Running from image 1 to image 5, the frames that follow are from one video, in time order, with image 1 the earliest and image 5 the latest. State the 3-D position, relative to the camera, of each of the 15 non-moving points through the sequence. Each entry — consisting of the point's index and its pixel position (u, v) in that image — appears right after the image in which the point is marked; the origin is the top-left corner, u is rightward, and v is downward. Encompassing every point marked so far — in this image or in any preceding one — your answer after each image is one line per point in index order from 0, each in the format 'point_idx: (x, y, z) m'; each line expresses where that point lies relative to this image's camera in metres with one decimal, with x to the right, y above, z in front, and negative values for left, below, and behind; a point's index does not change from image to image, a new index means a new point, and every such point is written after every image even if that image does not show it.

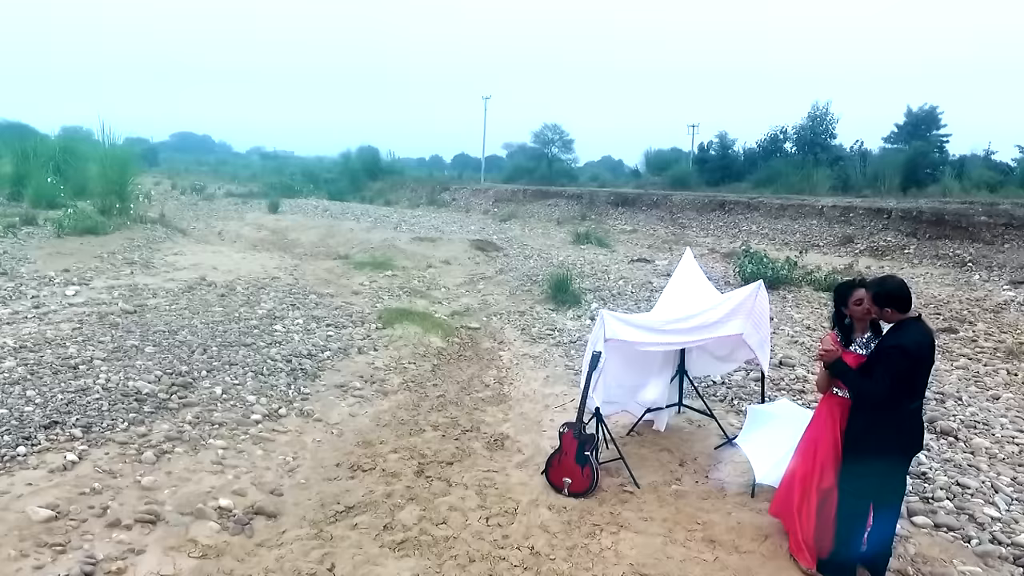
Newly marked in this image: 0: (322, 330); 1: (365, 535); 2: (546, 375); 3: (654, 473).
0: (-5.0, -1.1, +7.6) m
1: (-1.9, -3.1, +3.6) m
2: (+0.8, -2.0, +6.4) m
3: (+2.2, -2.8, +4.3) m
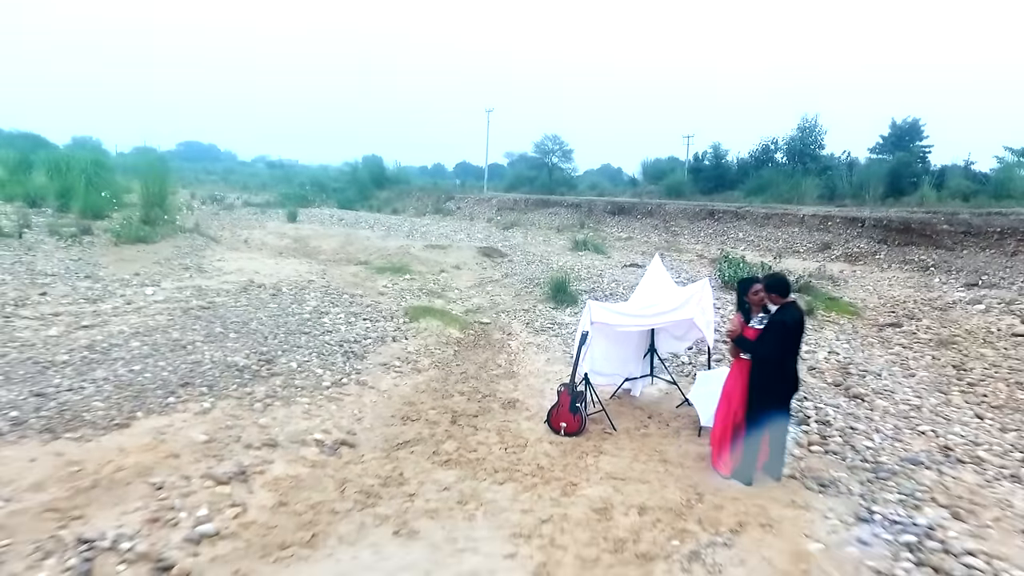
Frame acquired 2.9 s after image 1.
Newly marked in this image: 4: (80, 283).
0: (-4.8, -1.1, +9.1) m
1: (-1.6, -3.0, +5.1) m
2: (+1.0, -2.0, +7.9) m
3: (+2.4, -2.8, +5.8) m
4: (-16.2, +0.4, +10.5) m
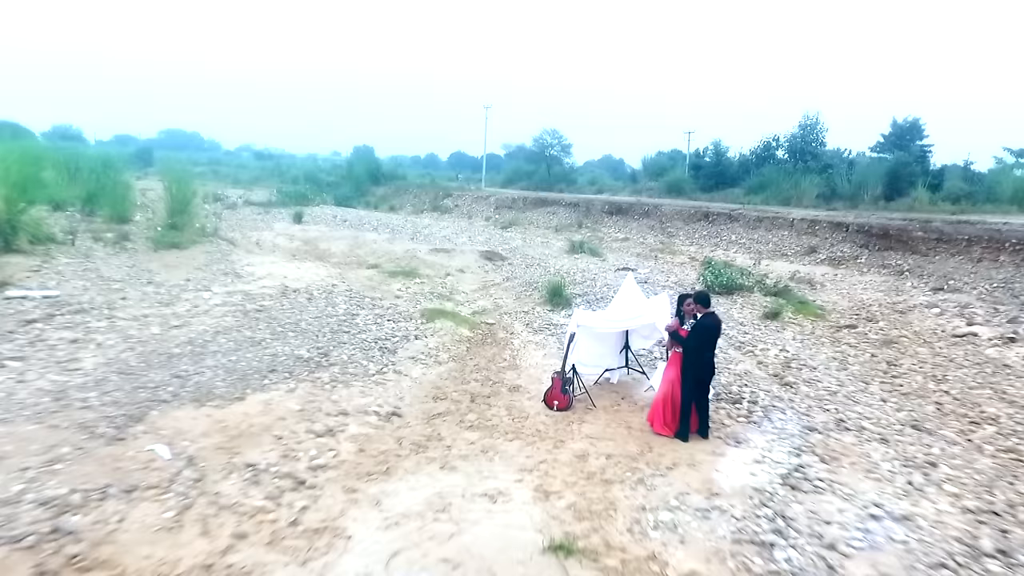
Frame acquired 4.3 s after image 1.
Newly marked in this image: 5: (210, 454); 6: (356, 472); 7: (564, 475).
0: (-4.6, -1.4, +10.9) m
1: (-1.5, -3.3, +6.9) m
2: (+1.1, -2.3, +9.8) m
3: (+2.6, -3.1, +7.7) m
4: (-16.1, +0.2, +12.4) m
5: (-5.7, -3.1, +5.4) m
6: (-3.1, -3.6, +5.6) m
7: (+1.0, -3.8, +5.7) m
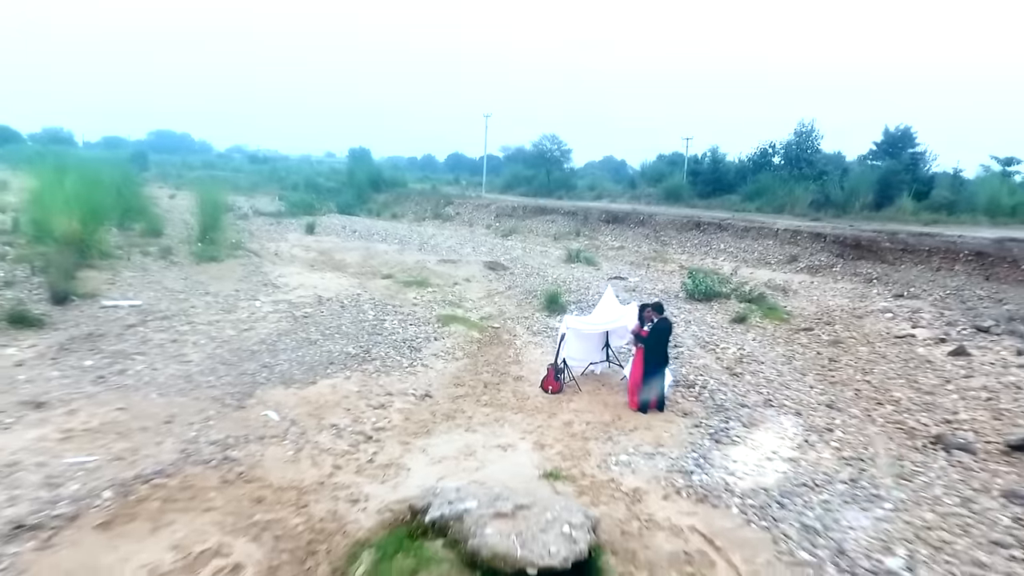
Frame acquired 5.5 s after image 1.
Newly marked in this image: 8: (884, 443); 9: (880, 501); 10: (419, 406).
0: (-4.5, -1.8, +13.2) m
1: (-1.3, -3.7, +9.2) m
2: (+1.3, -2.7, +12.1) m
3: (+2.7, -3.4, +10.0) m
4: (-16.0, -0.4, +14.6) m
5: (-5.5, -3.5, +7.6) m
6: (-2.9, -3.9, +7.8) m
7: (+1.2, -4.1, +7.9) m
8: (+11.2, -4.6, +8.5) m
9: (+8.6, -5.0, +6.6) m
10: (-2.9, -3.7, +8.7) m
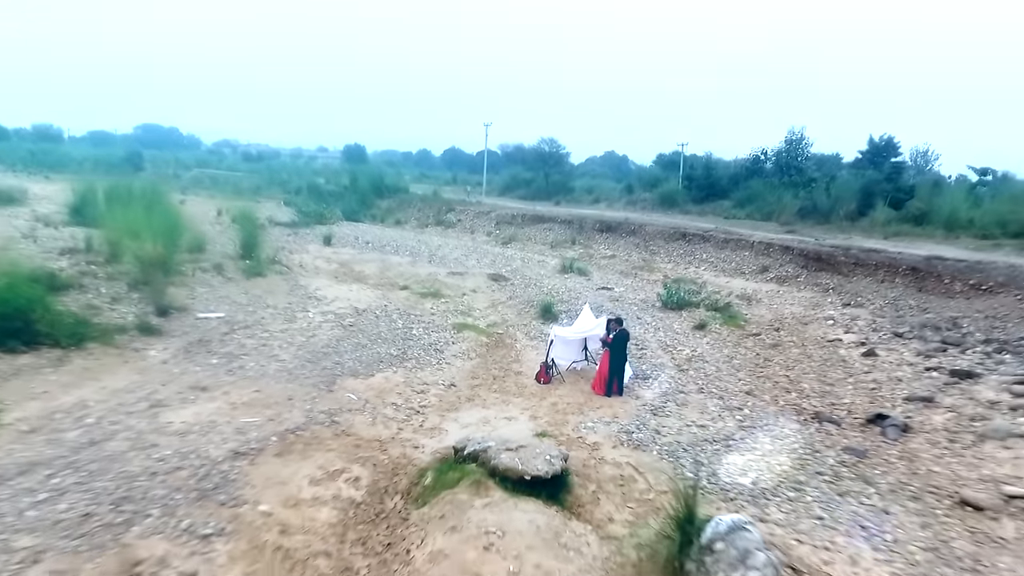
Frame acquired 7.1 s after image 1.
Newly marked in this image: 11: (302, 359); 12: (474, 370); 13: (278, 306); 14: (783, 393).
0: (-4.4, -2.7, +16.7) m
1: (-1.2, -4.6, +12.7) m
2: (+1.4, -3.6, +15.6) m
3: (+2.8, -4.3, +13.5) m
4: (-15.9, -1.3, +18.1) m
5: (-5.4, -4.4, +11.1) m
6: (-2.8, -4.8, +11.3) m
7: (+1.3, -5.0, +11.5) m
8: (+11.3, -5.5, +12.1) m
9: (+8.7, -5.8, +10.2) m
10: (-2.8, -4.5, +12.3) m
11: (-9.5, -3.2, +12.7) m
12: (-1.9, -4.1, +13.9) m
13: (-15.4, -1.3, +18.5) m
14: (+13.2, -5.2, +13.8) m
